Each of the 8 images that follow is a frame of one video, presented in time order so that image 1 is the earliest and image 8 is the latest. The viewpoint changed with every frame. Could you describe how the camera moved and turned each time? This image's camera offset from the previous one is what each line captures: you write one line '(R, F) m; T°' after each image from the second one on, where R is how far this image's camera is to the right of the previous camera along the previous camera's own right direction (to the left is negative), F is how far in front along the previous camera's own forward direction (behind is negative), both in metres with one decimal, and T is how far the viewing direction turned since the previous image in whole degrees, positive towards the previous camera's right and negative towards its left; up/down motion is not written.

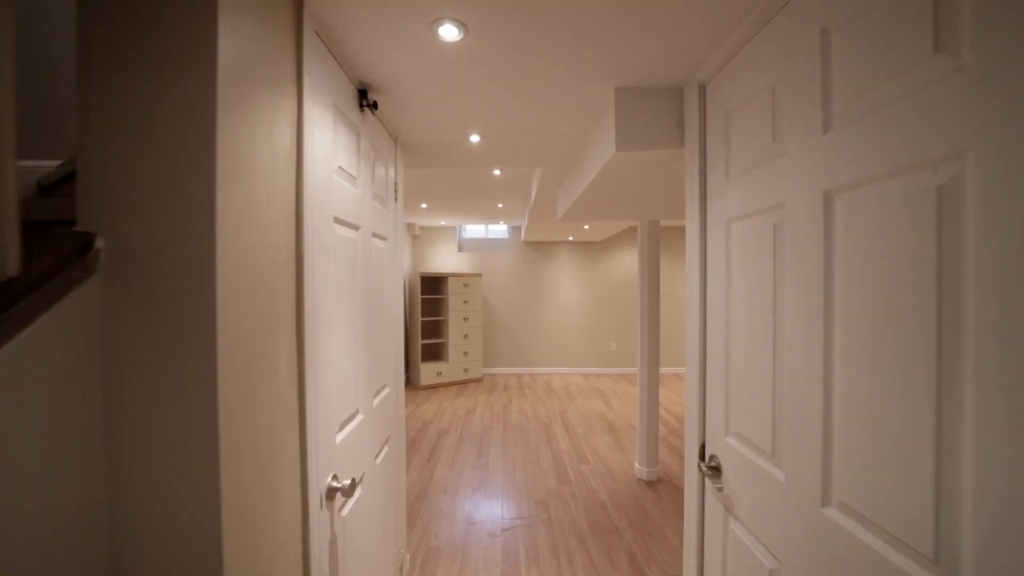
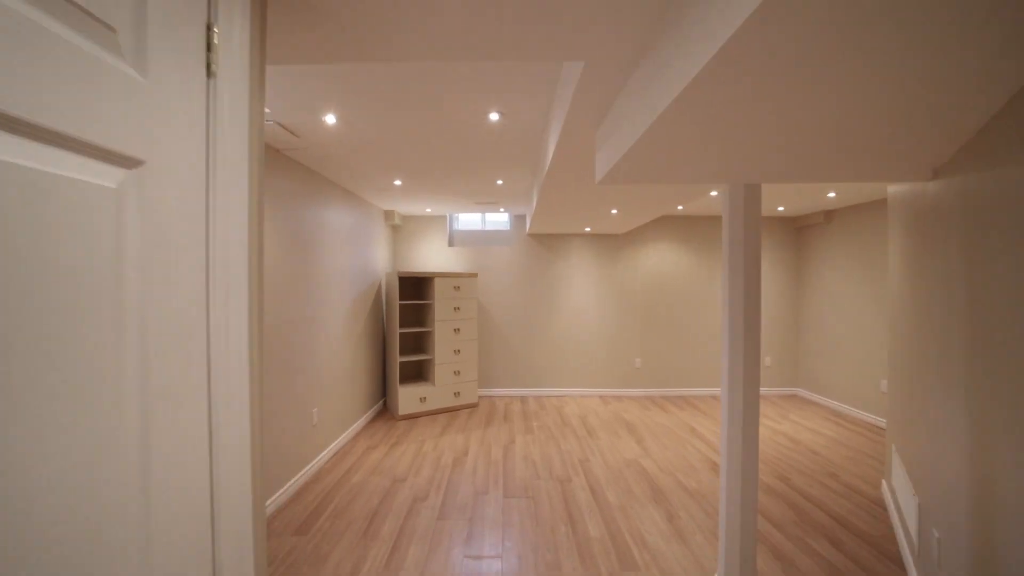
(0.0, +1.1) m; 0°
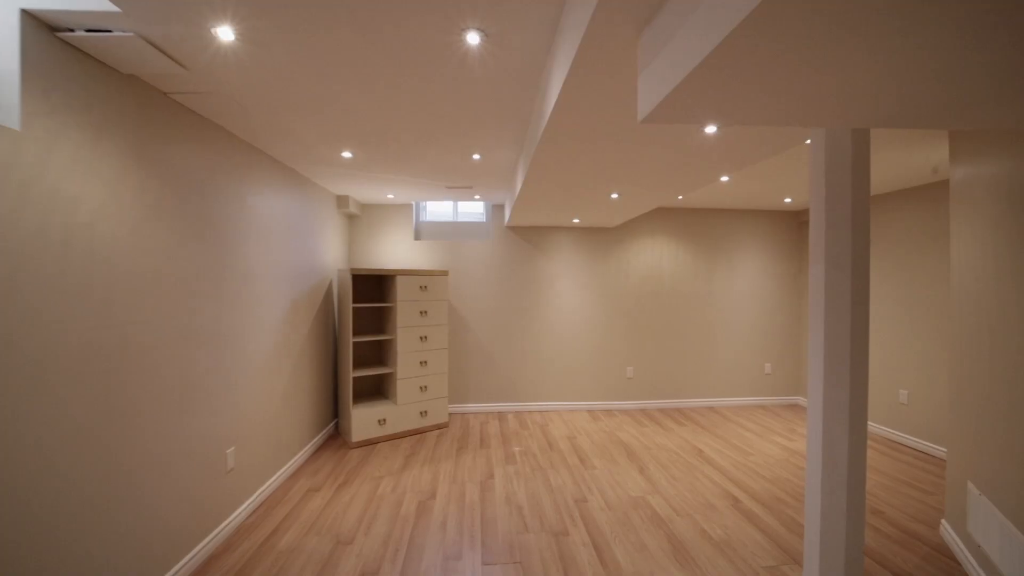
(0.0, +0.6) m; +4°
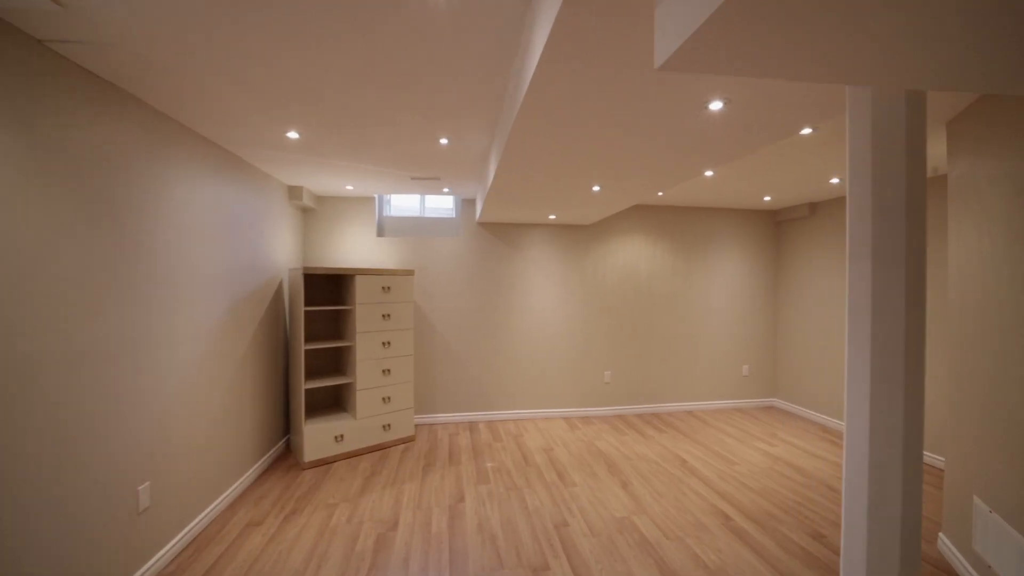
(0.0, +0.3) m; +4°
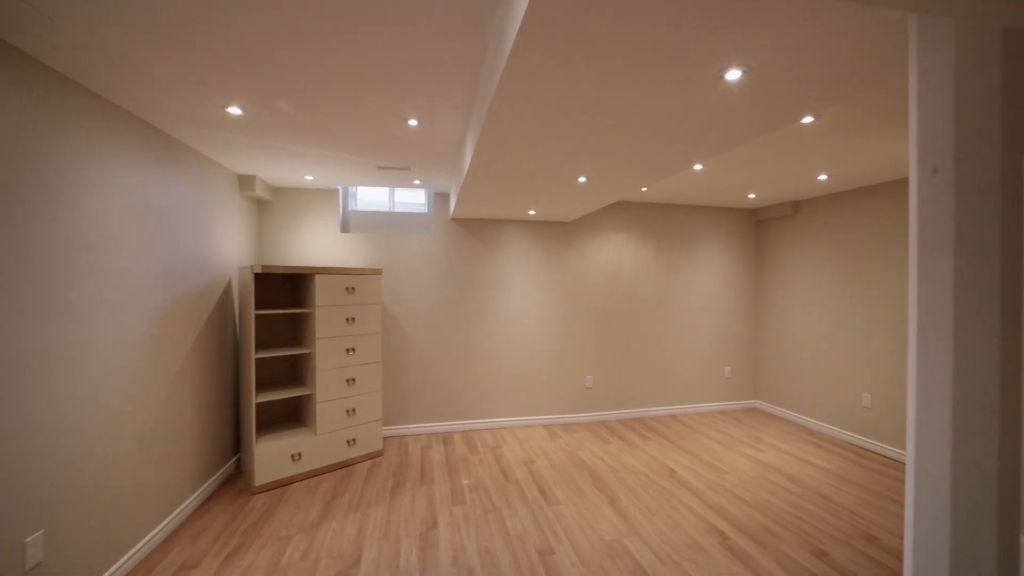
(0.0, +0.2) m; +4°
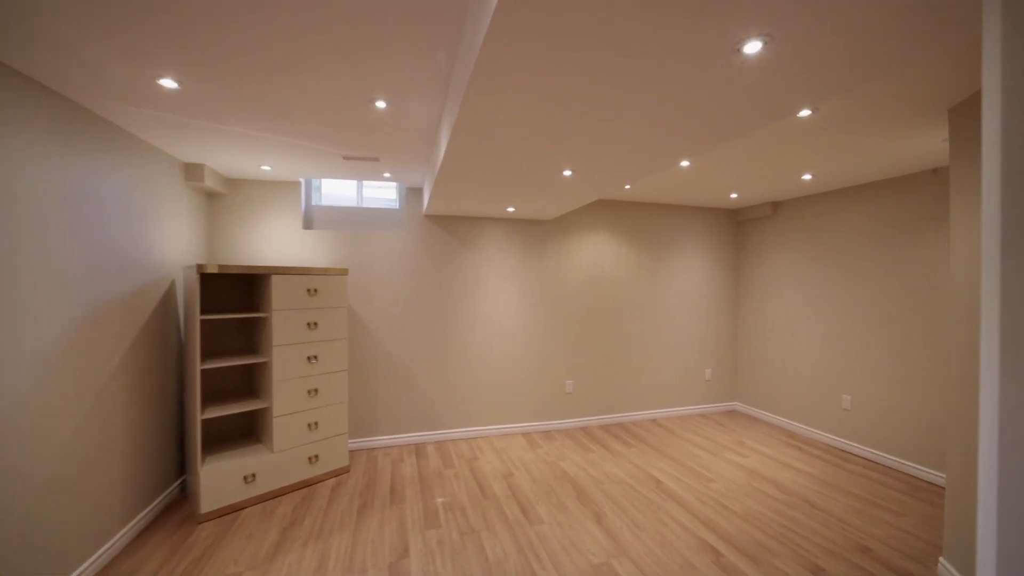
(0.0, +0.2) m; +4°
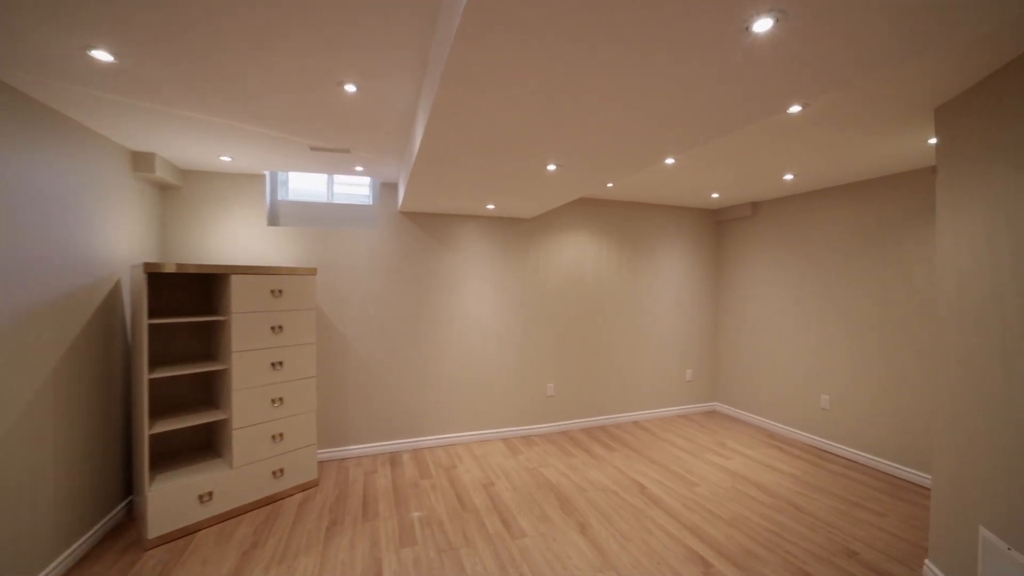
(0.0, +0.1) m; +3°
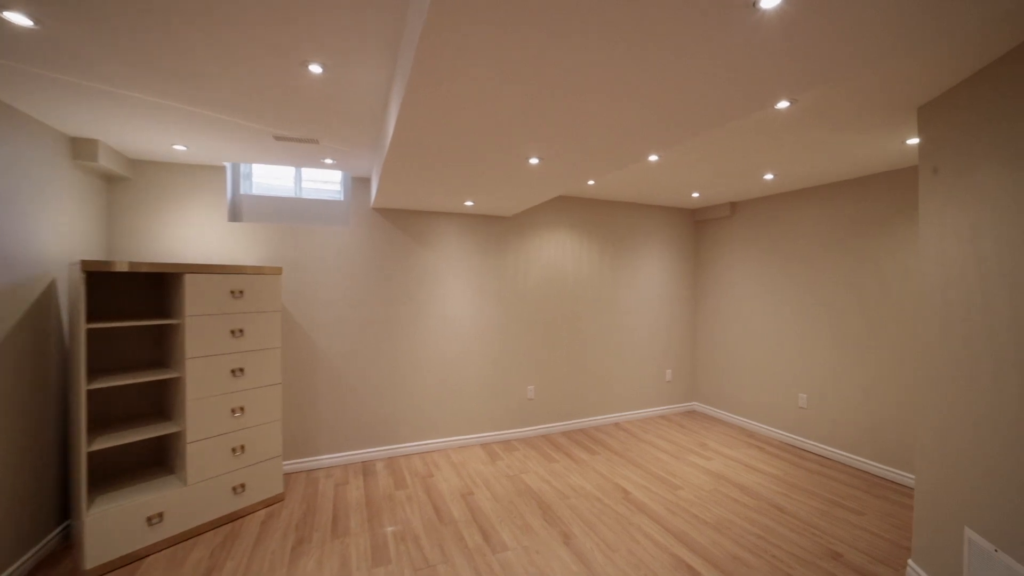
(0.0, +0.1) m; +3°
